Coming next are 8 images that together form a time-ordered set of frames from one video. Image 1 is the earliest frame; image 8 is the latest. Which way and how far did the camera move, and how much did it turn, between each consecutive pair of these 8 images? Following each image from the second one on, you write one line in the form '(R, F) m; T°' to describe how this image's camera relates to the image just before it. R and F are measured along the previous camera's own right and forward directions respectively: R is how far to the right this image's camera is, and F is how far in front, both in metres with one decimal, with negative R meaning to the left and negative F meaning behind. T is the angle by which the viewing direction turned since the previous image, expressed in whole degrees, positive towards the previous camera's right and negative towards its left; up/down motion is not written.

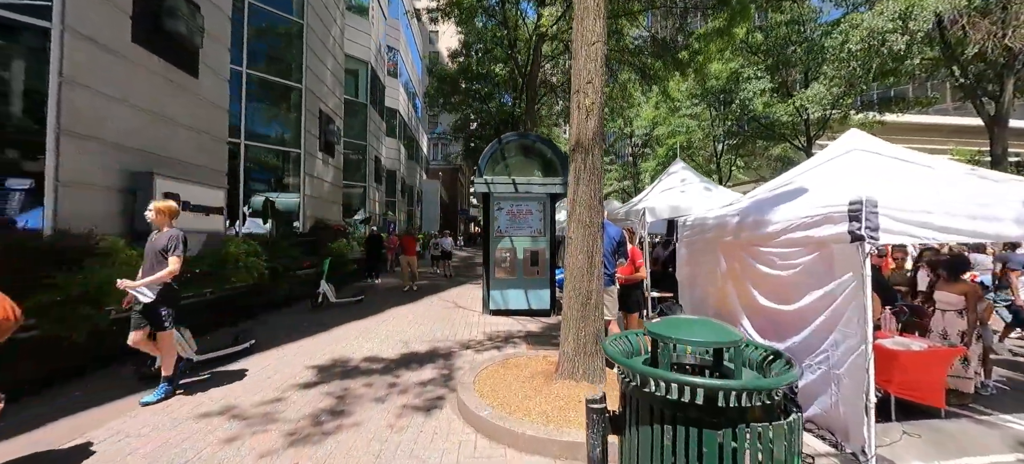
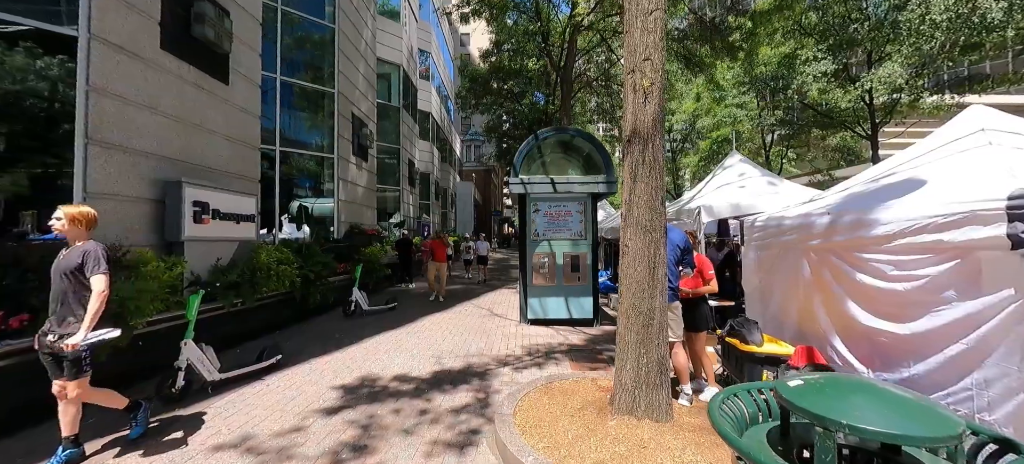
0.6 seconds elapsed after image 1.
(-0.1, +0.6) m; -5°
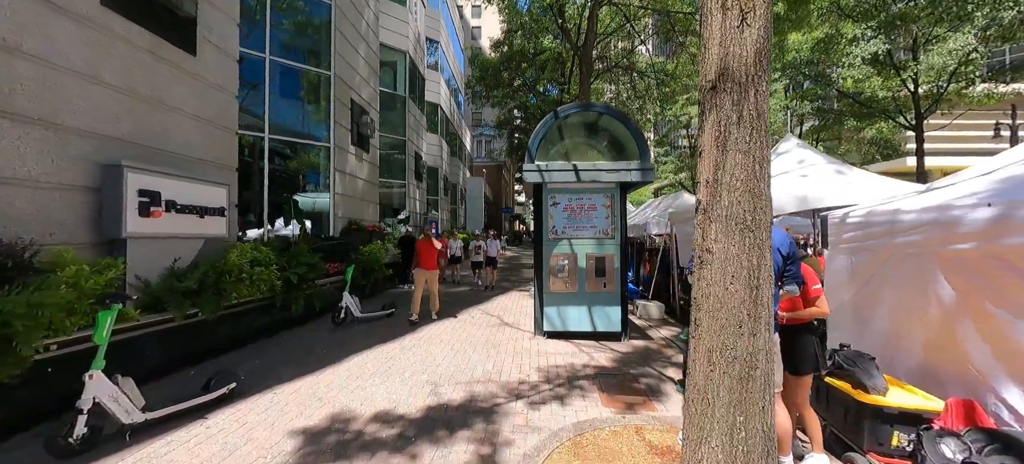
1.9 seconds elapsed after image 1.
(-0.1, +1.1) m; -2°
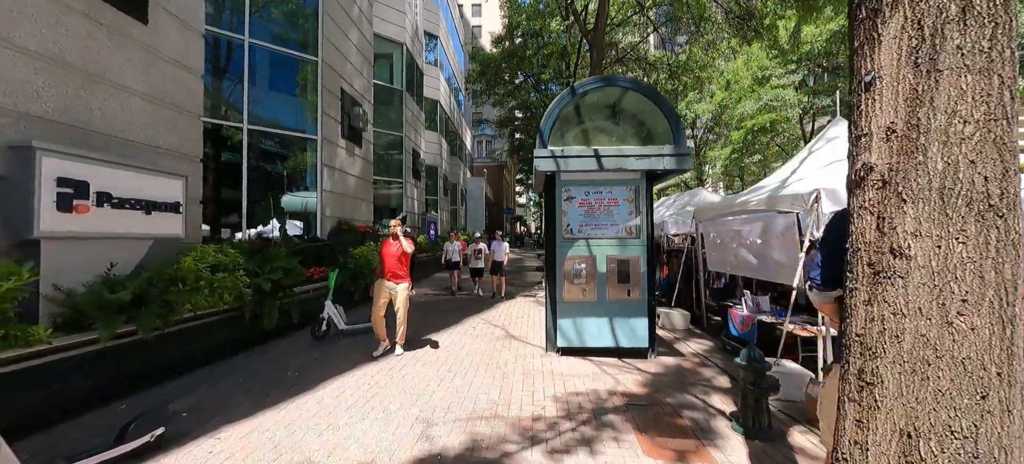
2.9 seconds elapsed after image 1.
(-0.1, +0.9) m; 0°
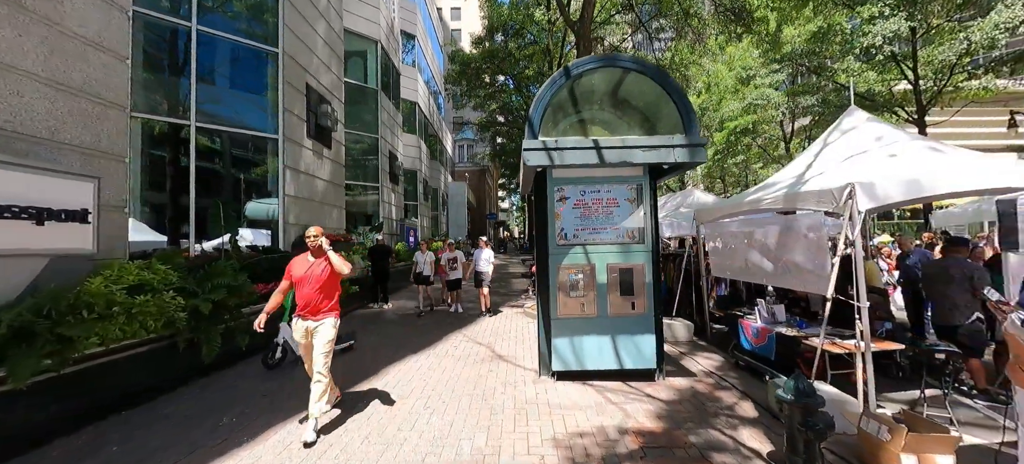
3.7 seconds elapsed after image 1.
(0.0, +0.8) m; +3°
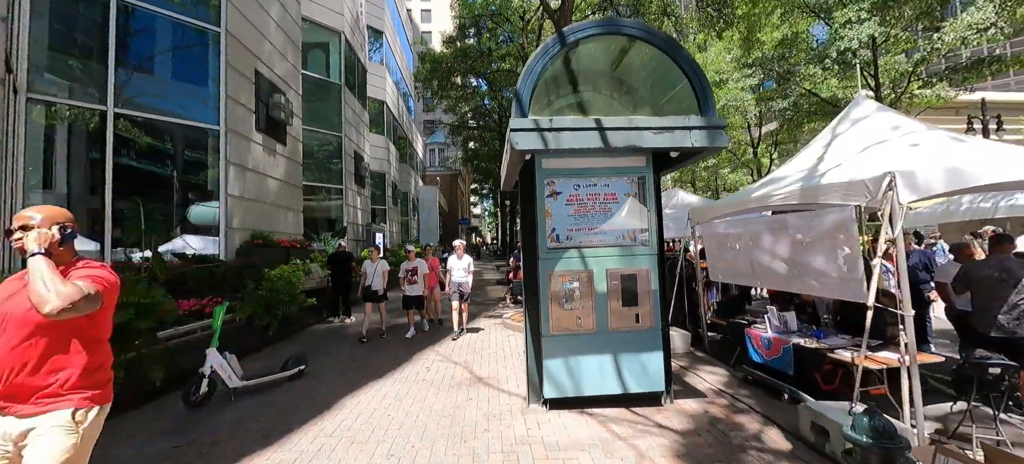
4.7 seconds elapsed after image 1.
(-0.1, +0.8) m; +4°
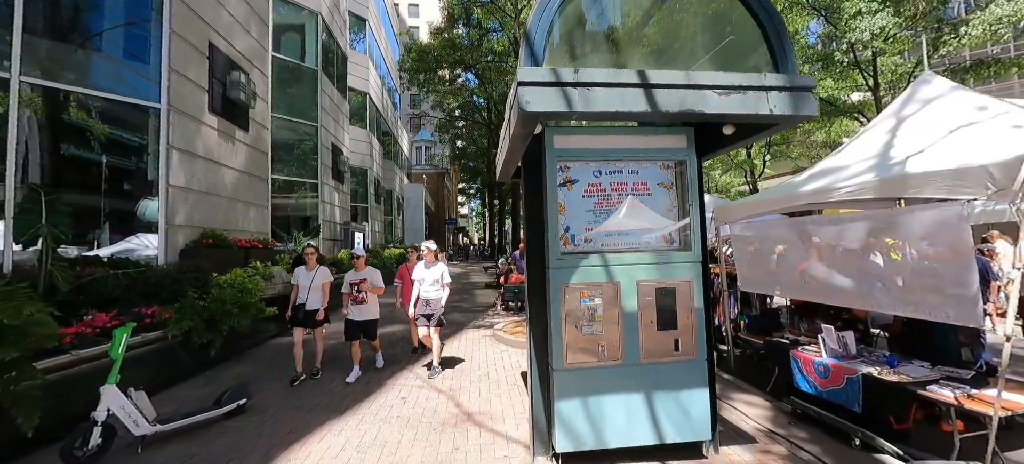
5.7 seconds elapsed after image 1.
(-0.1, +1.0) m; +2°
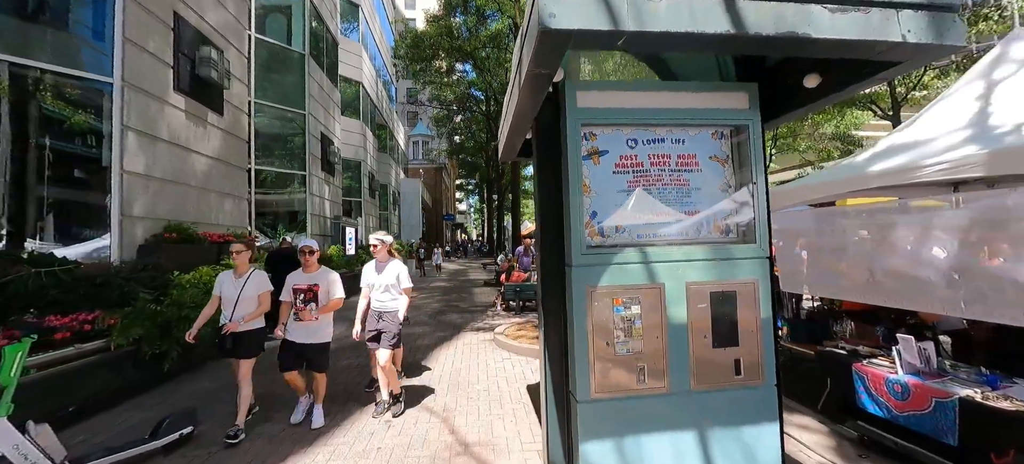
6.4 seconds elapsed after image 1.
(-0.1, +0.7) m; 0°
